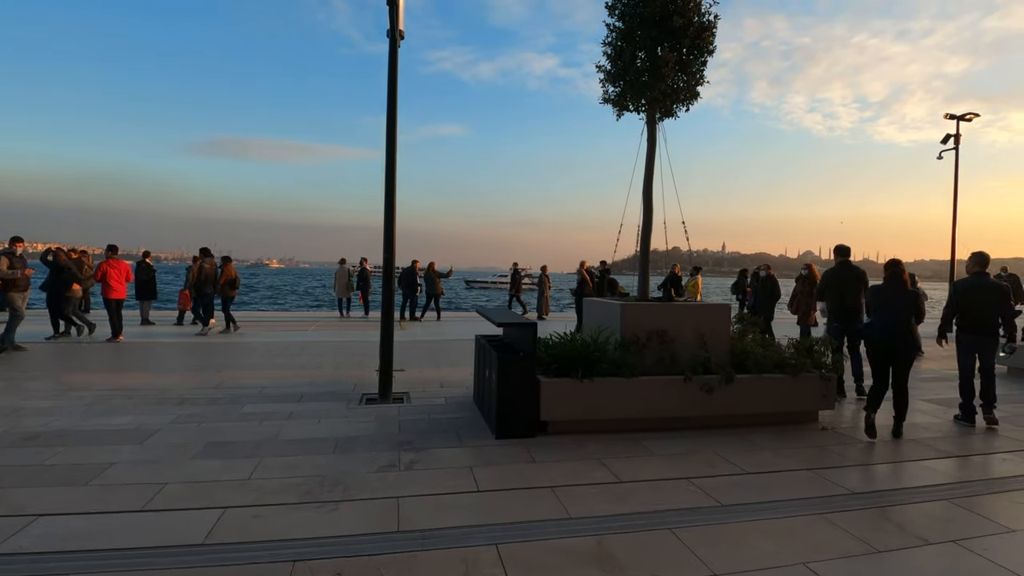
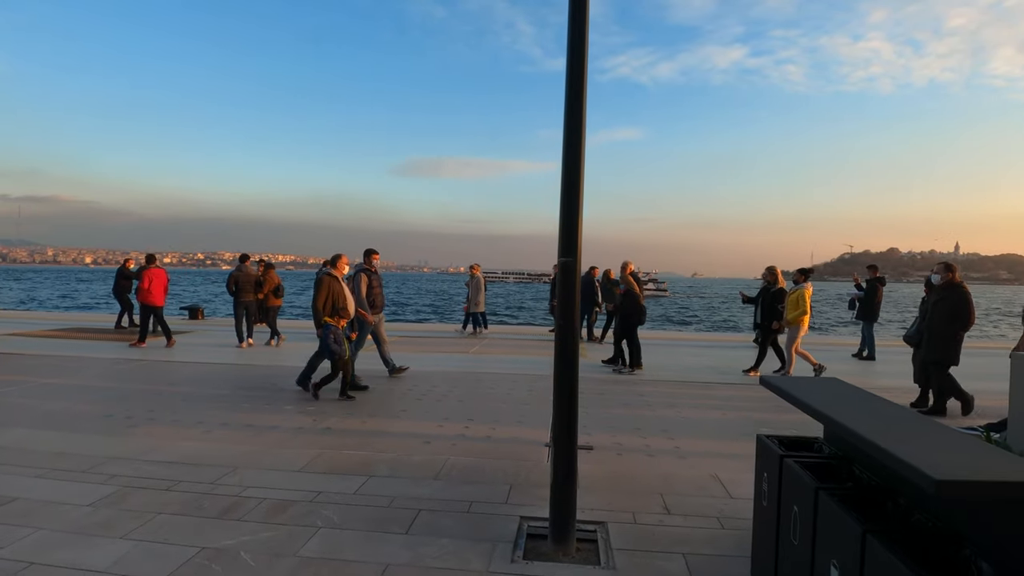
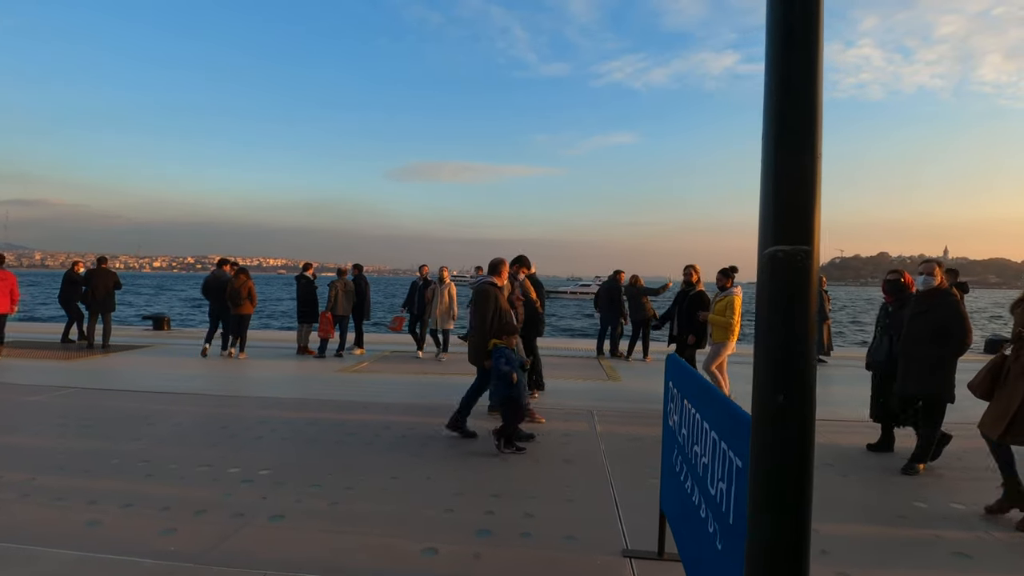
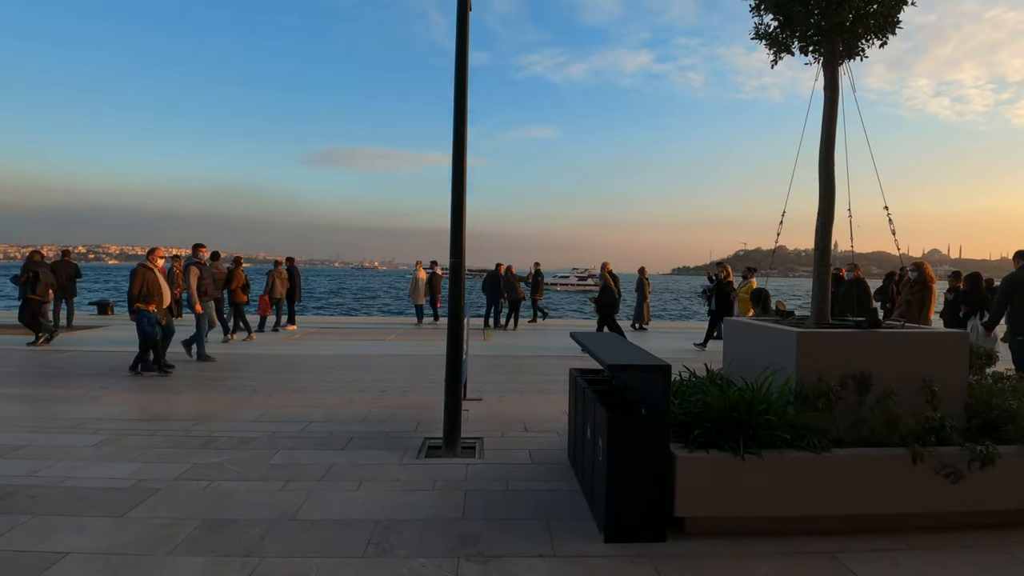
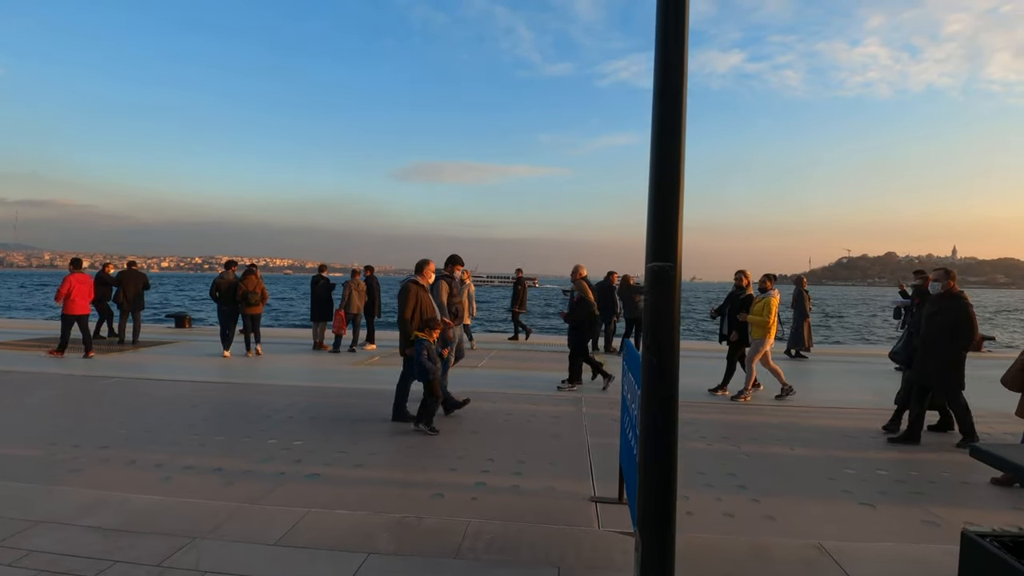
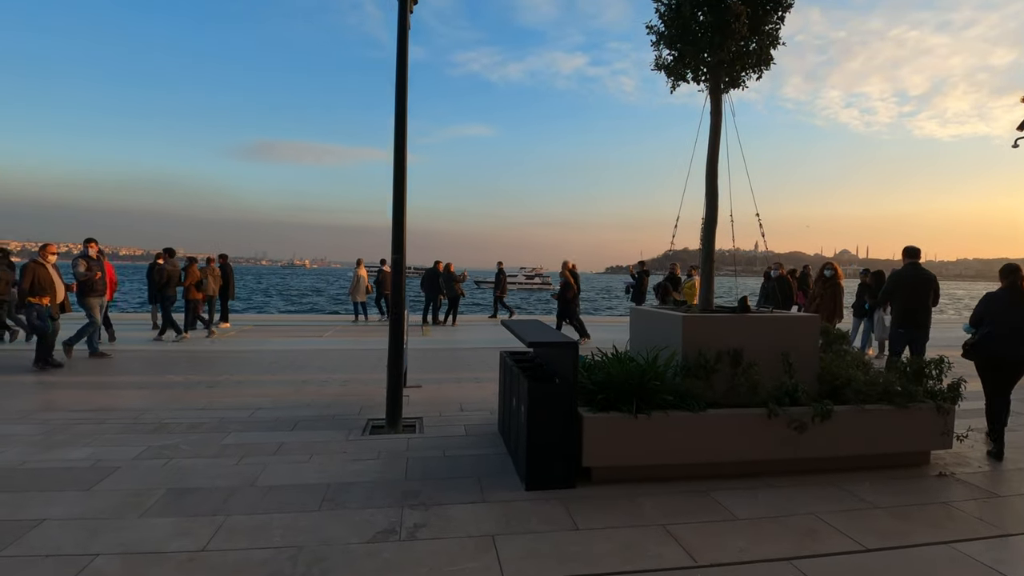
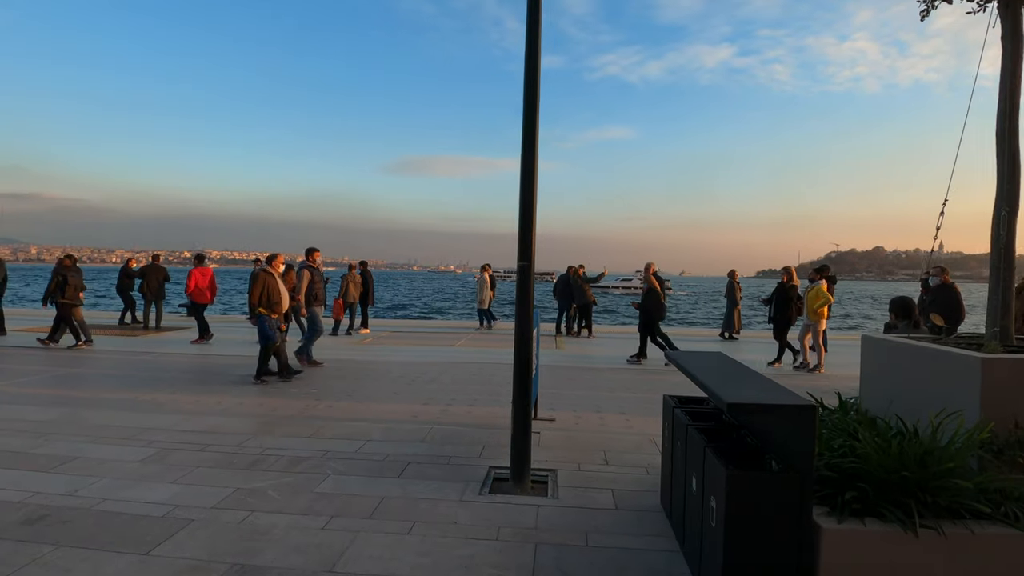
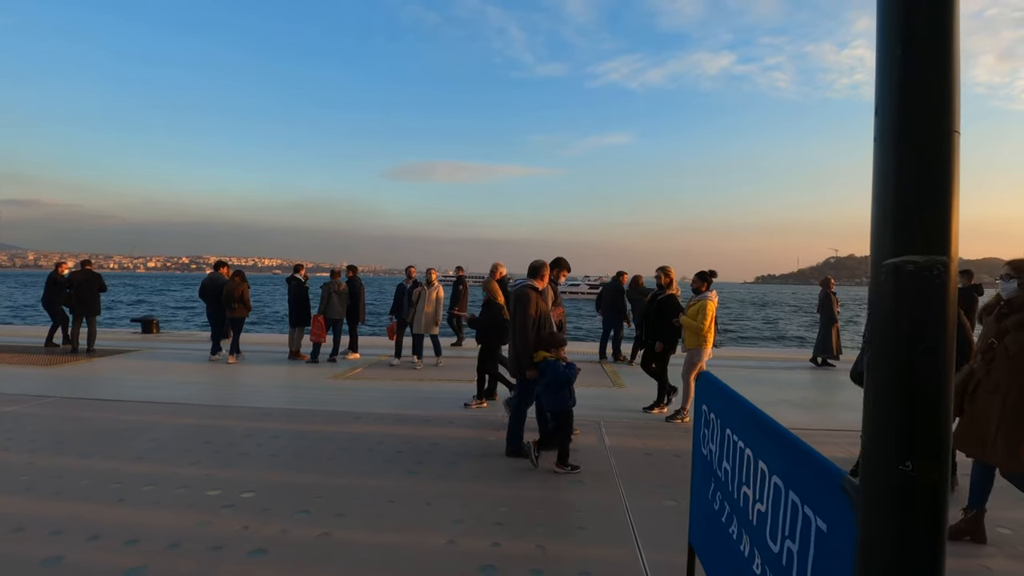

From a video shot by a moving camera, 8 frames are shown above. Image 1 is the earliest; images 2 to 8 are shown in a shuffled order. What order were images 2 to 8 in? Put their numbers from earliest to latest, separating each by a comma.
6, 4, 7, 2, 5, 3, 8
